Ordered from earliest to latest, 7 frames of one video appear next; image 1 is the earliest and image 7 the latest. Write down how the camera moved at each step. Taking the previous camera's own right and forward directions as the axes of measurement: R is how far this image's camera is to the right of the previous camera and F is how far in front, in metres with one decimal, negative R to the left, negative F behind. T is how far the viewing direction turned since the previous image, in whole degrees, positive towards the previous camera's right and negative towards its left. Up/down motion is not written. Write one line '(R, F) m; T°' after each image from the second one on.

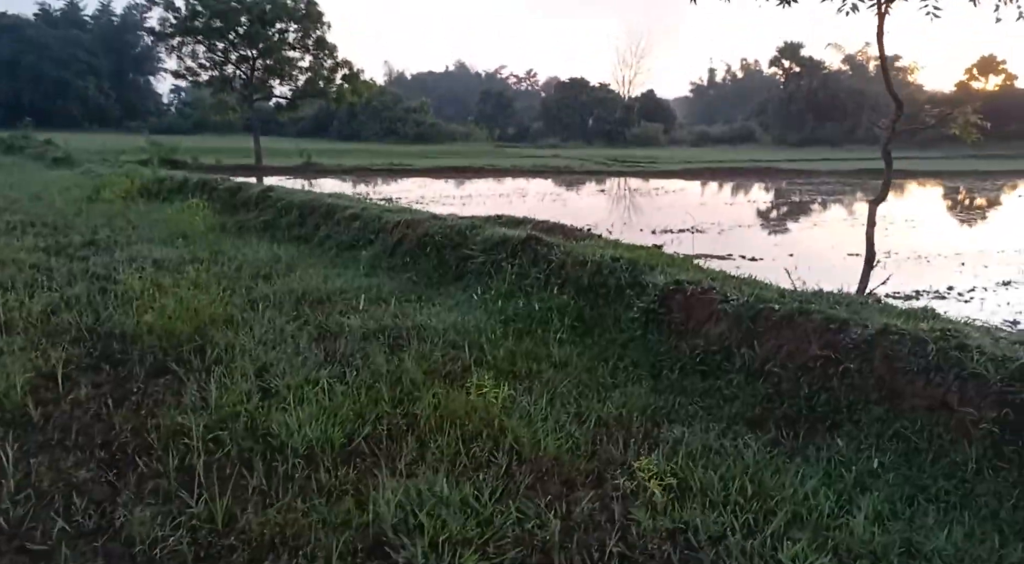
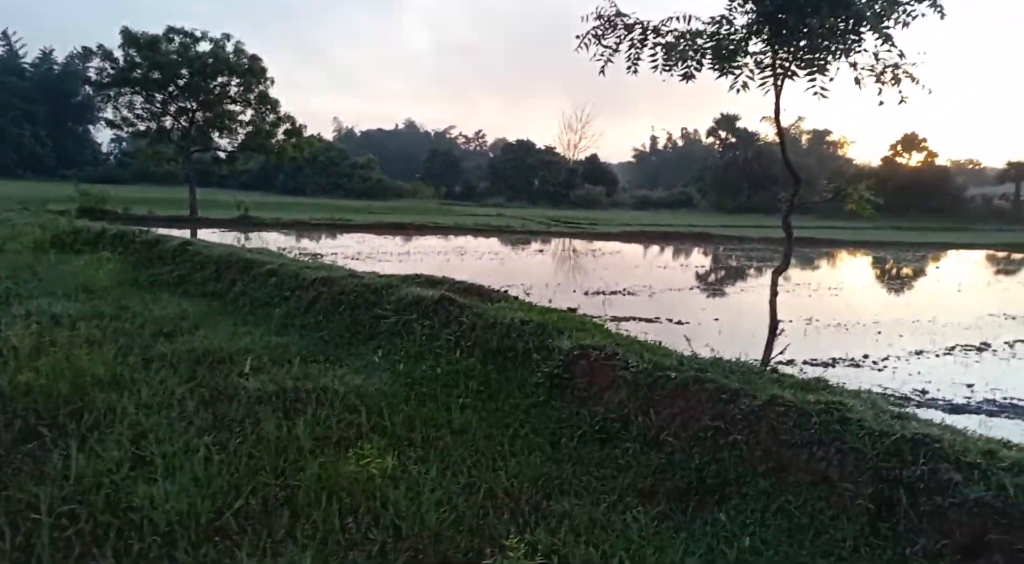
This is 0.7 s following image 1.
(+0.2, +0.1) m; +4°
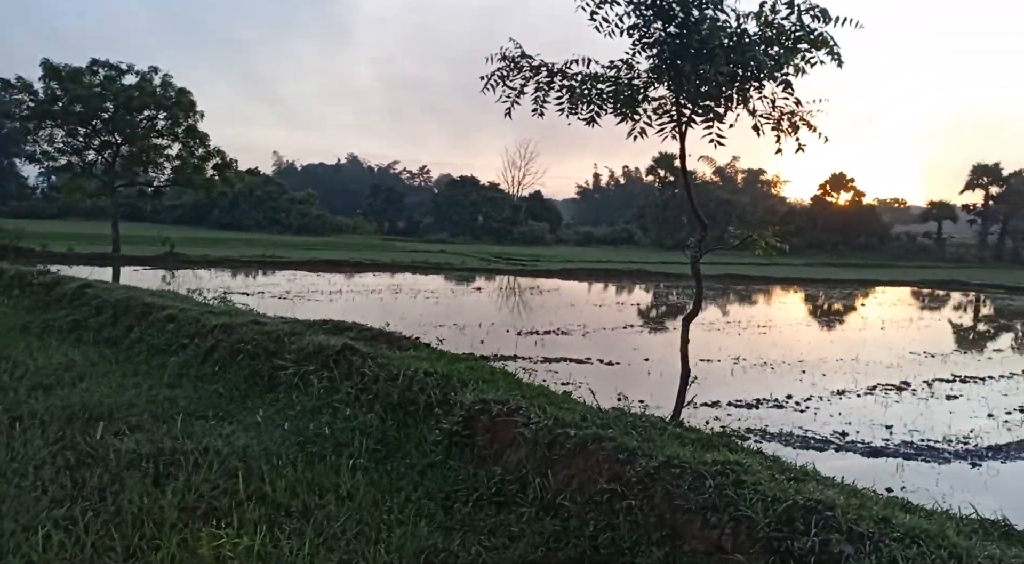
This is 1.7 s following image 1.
(+0.3, +0.2) m; +4°
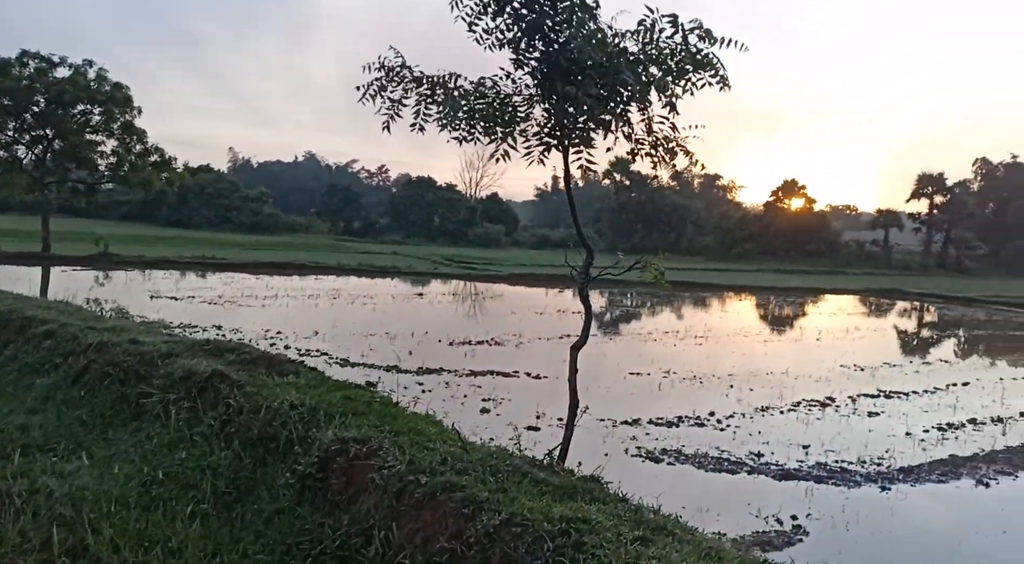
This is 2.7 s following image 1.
(+0.5, +0.3) m; +3°
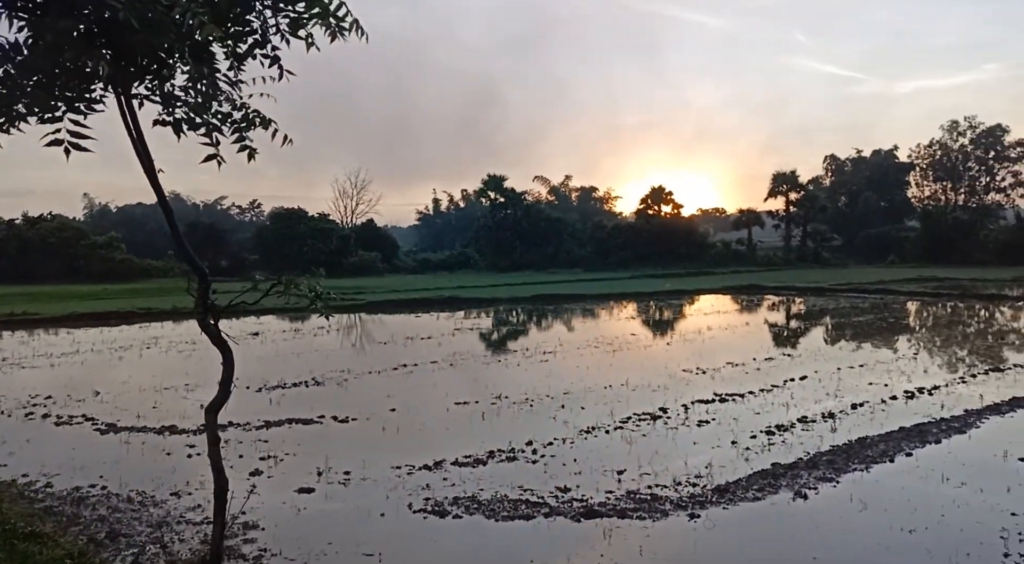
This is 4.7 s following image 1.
(+1.3, +1.2) m; +8°
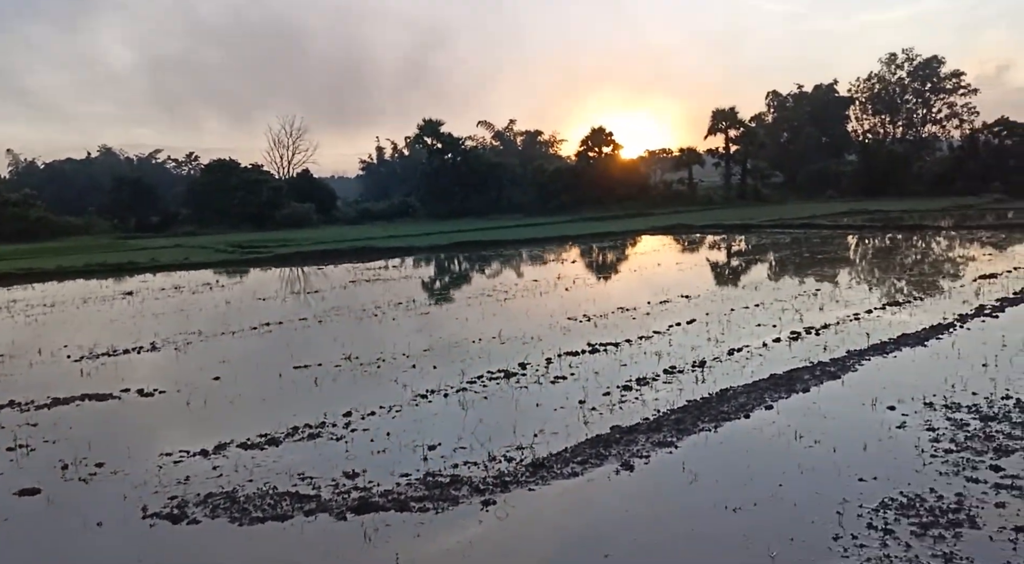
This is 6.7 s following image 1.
(+1.5, +1.3) m; +4°
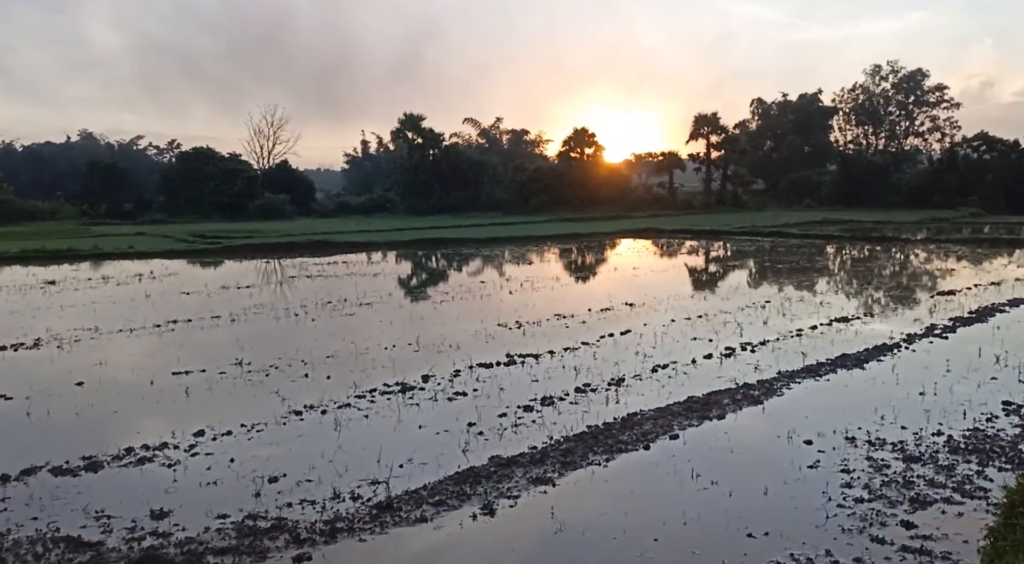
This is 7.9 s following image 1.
(+1.0, +0.9) m; +1°
